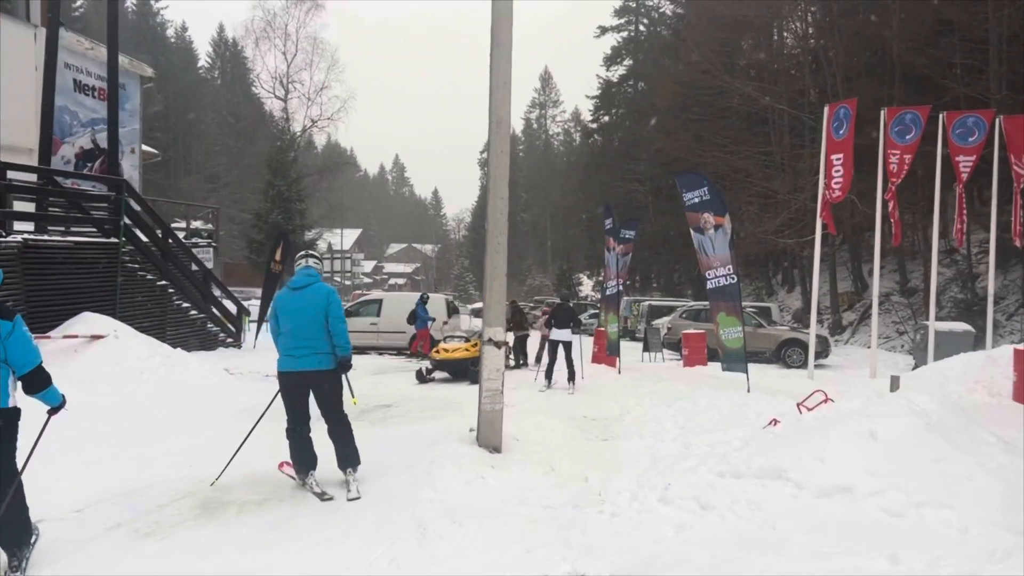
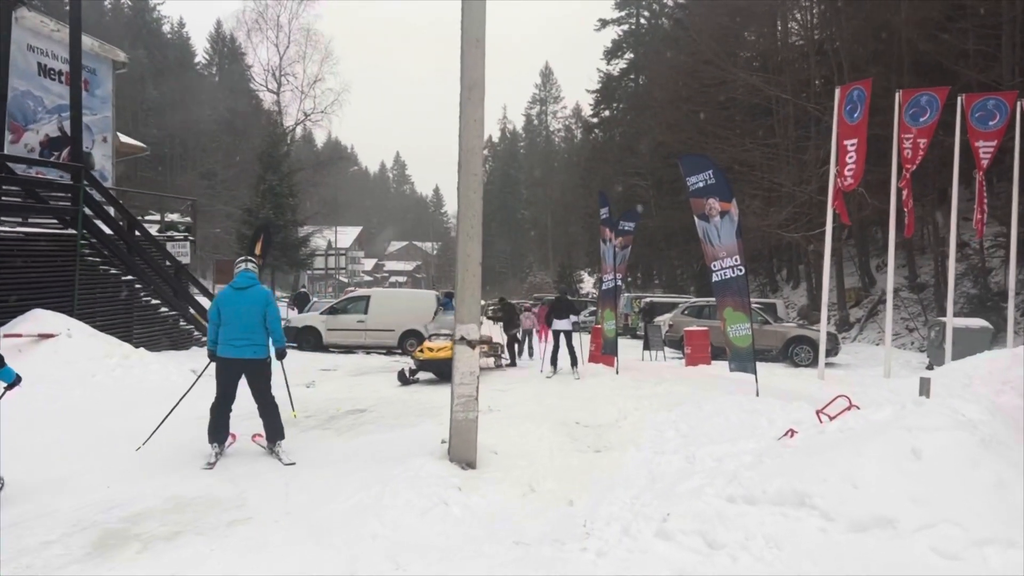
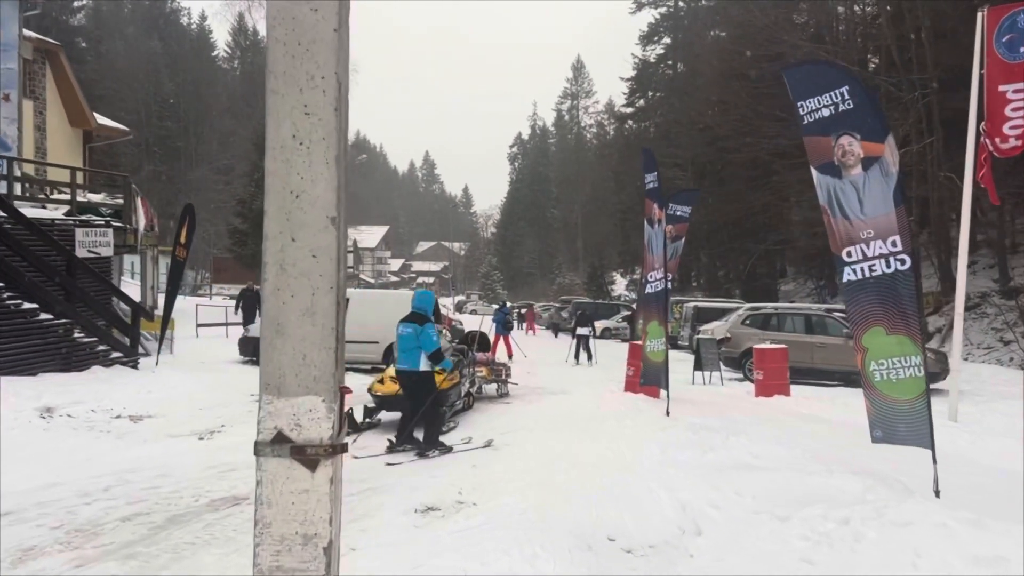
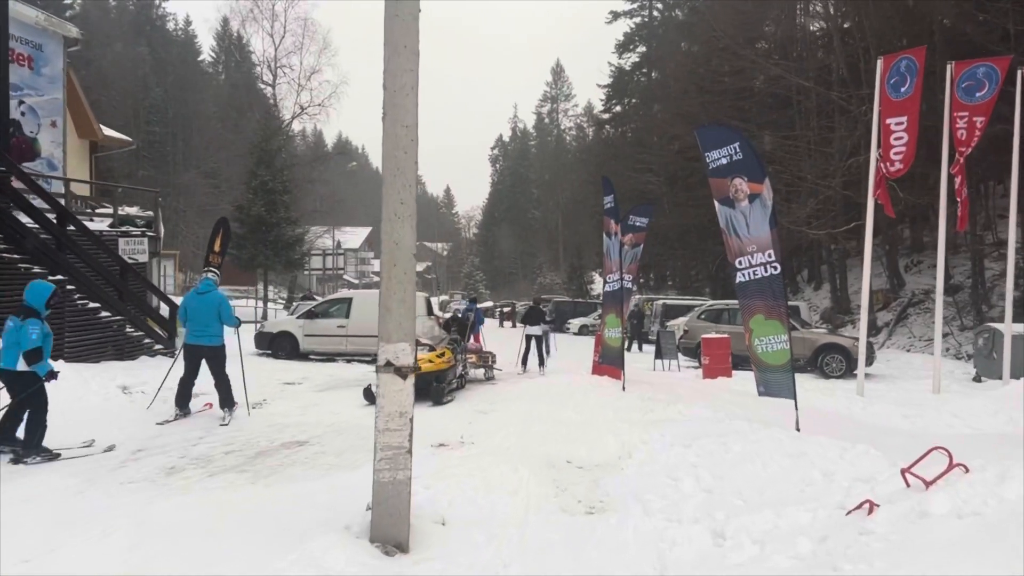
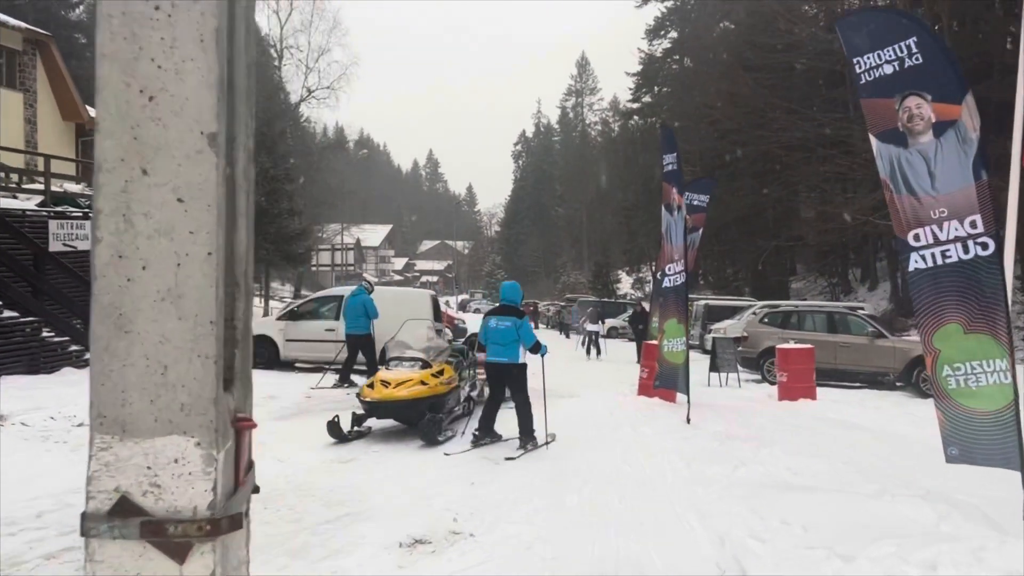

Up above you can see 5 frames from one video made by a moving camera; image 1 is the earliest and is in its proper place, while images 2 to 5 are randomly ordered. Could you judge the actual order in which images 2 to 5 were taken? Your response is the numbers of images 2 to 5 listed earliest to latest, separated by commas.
2, 4, 3, 5
